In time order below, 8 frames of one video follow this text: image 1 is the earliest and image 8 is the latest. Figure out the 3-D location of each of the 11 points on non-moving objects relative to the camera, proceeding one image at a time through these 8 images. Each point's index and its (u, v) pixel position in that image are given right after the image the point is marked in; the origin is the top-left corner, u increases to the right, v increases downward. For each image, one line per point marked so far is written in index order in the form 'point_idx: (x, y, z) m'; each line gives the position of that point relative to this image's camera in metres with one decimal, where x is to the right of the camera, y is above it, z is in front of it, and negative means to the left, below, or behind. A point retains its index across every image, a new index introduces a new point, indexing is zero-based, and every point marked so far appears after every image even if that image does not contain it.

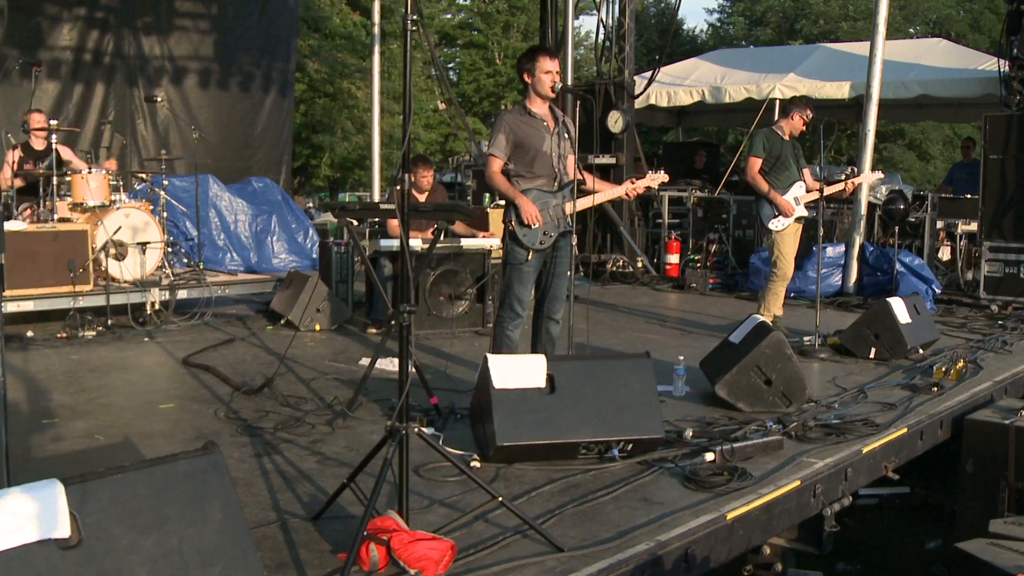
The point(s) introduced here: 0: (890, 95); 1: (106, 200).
0: (+3.6, +1.8, +9.6) m
1: (-2.6, +0.6, +6.4) m
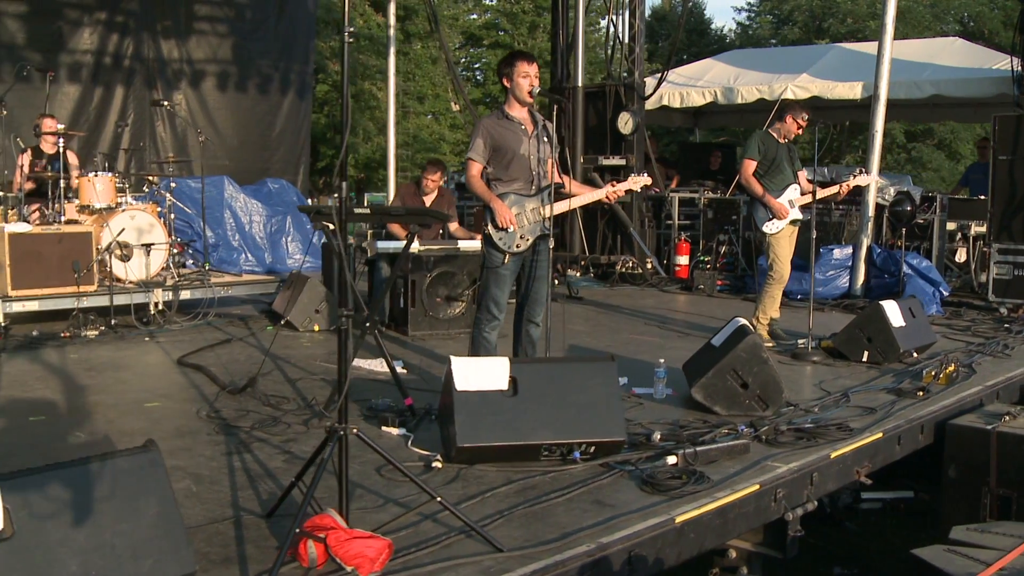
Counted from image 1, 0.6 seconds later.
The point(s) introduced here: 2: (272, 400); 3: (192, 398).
0: (+3.7, +1.8, +9.5) m
1: (-2.6, +0.6, +6.6) m
2: (-1.0, -0.5, +4.1) m
3: (-1.3, -0.5, +4.2) m
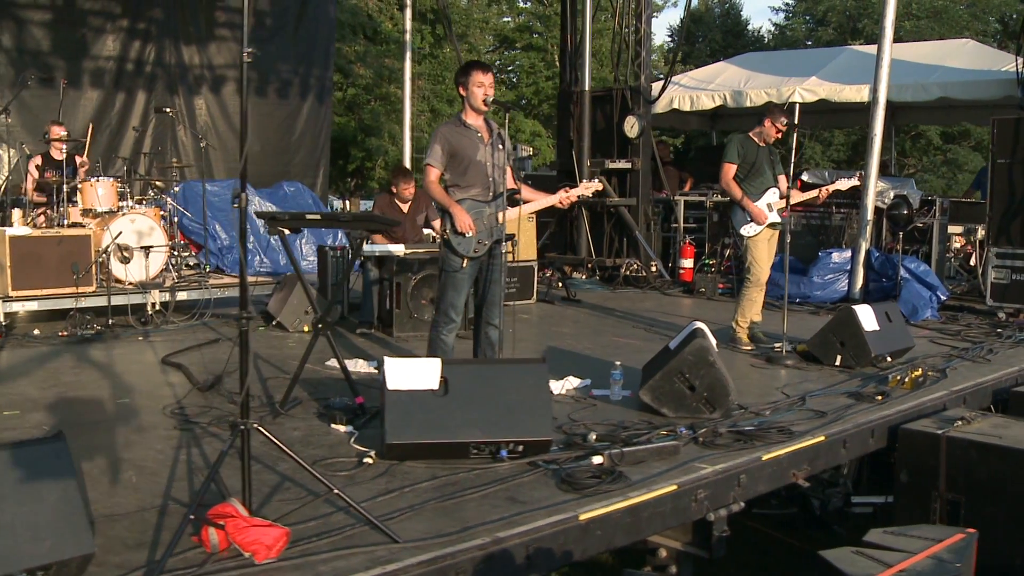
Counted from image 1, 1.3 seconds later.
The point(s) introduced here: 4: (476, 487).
0: (+3.7, +1.8, +9.4) m
1: (-2.7, +0.5, +6.8) m
2: (-1.2, -0.5, +4.2) m
3: (-1.5, -0.5, +4.4) m
4: (-0.1, -0.6, +3.0) m
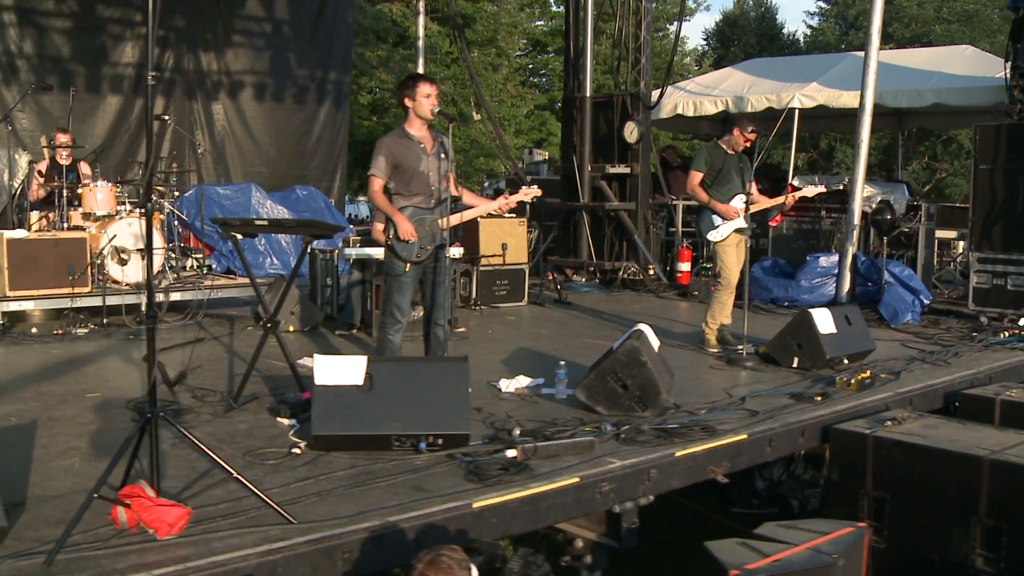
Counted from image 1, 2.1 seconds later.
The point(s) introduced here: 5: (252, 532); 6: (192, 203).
0: (+3.7, +1.7, +9.5) m
1: (-2.8, +0.5, +7.1) m
2: (-1.4, -0.5, +4.4) m
3: (-1.7, -0.5, +4.6) m
4: (-0.4, -0.6, +3.2) m
5: (-0.7, -0.6, +2.6) m
6: (-3.3, +0.9, +10.3) m
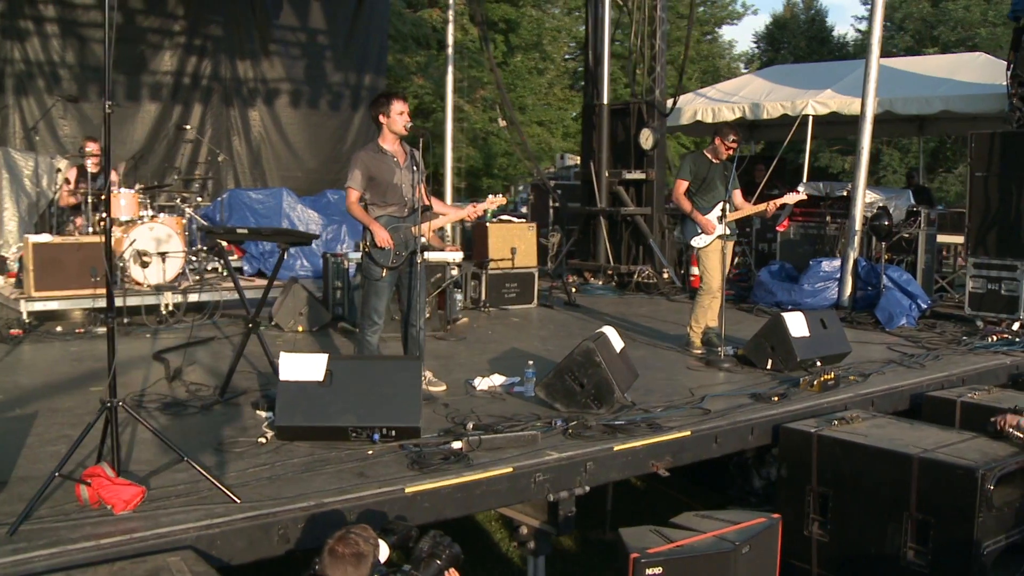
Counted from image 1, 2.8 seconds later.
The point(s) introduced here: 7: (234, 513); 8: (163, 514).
0: (+3.8, +1.7, +9.5) m
1: (-2.8, +0.5, +7.5) m
2: (-1.5, -0.5, +4.8) m
3: (-1.9, -0.5, +5.0) m
4: (-0.6, -0.6, +3.5) m
5: (-0.9, -0.7, +2.9) m
6: (-3.1, +0.9, +10.8) m
7: (-0.8, -0.7, +2.9) m
8: (-1.0, -0.7, +2.9) m
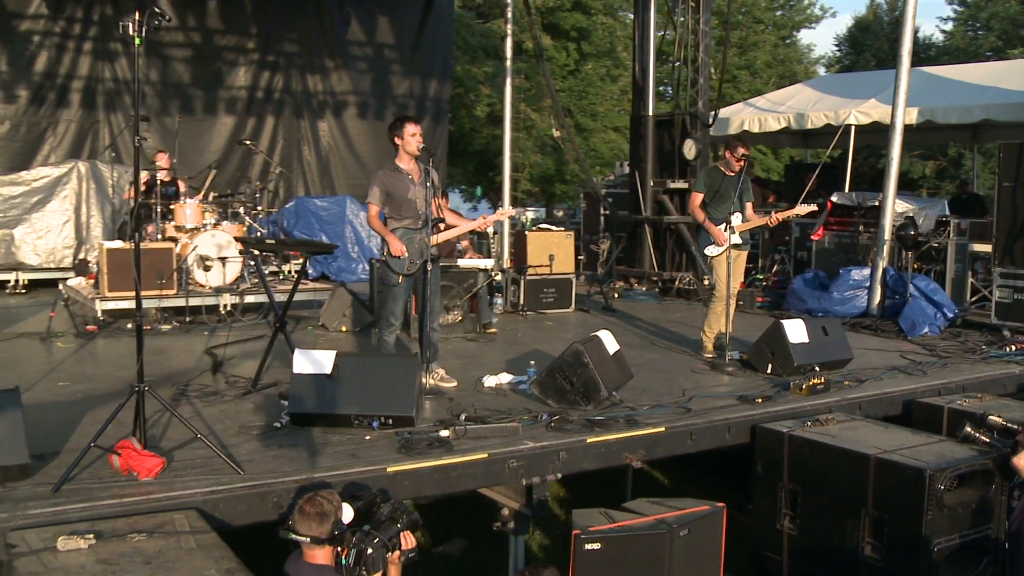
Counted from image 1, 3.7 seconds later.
0: (+4.3, +1.6, +9.7) m
1: (-2.6, +0.5, +8.2) m
2: (-1.5, -0.5, +5.4) m
3: (-1.8, -0.5, +5.6) m
4: (-0.7, -0.6, +4.0) m
5: (-1.1, -0.7, +3.5) m
6: (-2.6, +0.8, +11.5) m
7: (-1.0, -0.7, +3.4) m
8: (-1.2, -0.7, +3.5) m
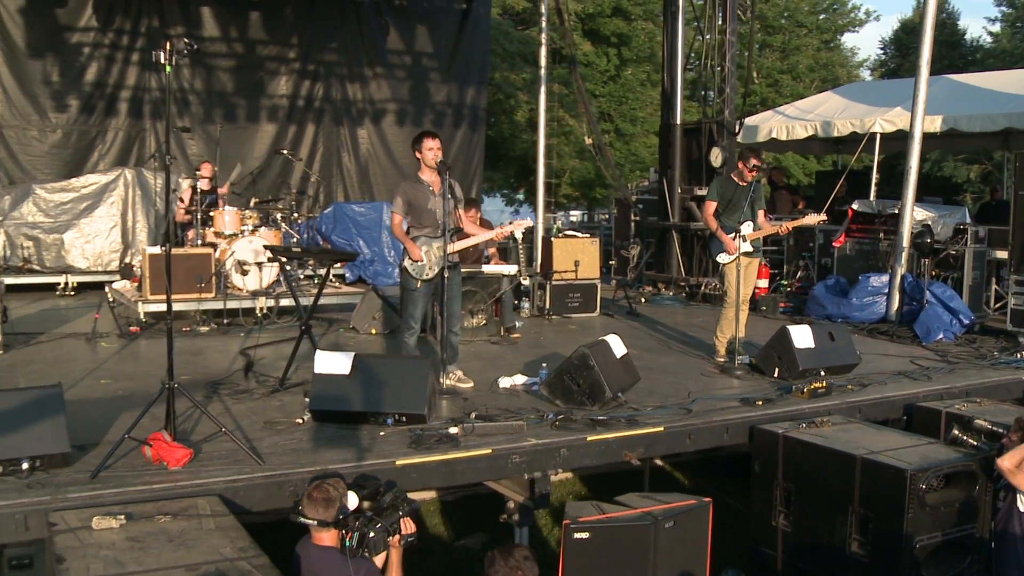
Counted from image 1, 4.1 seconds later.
0: (+4.6, +1.6, +9.7) m
1: (-2.3, +0.5, +8.6) m
2: (-1.4, -0.5, +5.7) m
3: (-1.7, -0.5, +6.0) m
4: (-0.7, -0.7, +4.3) m
5: (-1.1, -0.7, +3.8) m
6: (-2.2, +0.8, +11.9) m
7: (-1.0, -0.7, +3.8) m
8: (-1.2, -0.7, +3.8) m
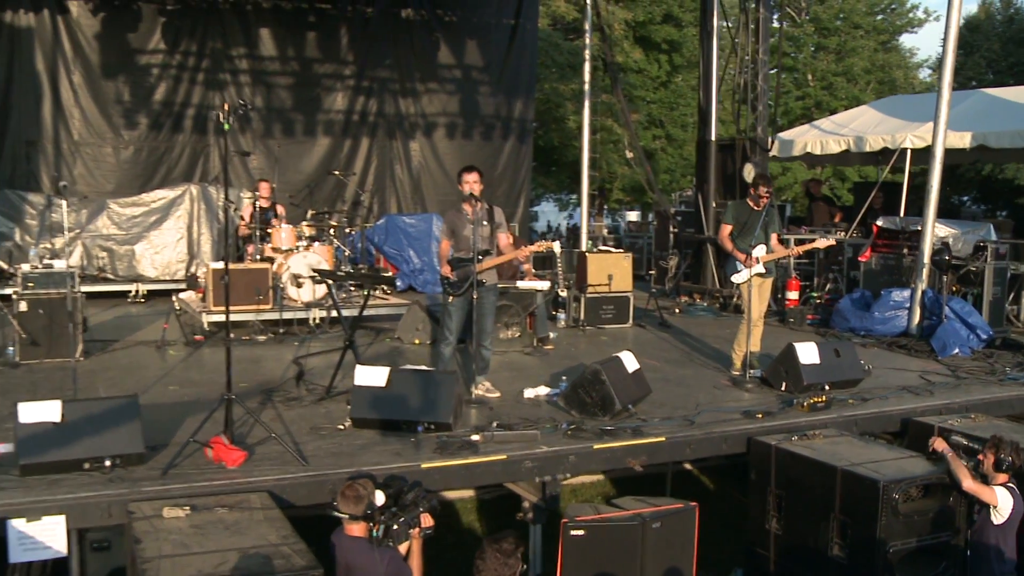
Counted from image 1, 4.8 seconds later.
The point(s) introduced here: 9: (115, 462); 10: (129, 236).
0: (+4.9, +1.4, +10.0) m
1: (-2.0, +0.4, +9.3) m
2: (-1.3, -0.6, +6.4) m
3: (-1.6, -0.6, +6.6) m
4: (-0.6, -0.8, +4.9) m
5: (-1.0, -0.8, +4.4) m
6: (-1.7, +0.7, +12.6) m
7: (-0.9, -0.8, +4.4) m
8: (-1.1, -0.8, +4.4) m
9: (-1.8, -0.8, +4.4) m
10: (-4.2, +0.6, +10.9) m
